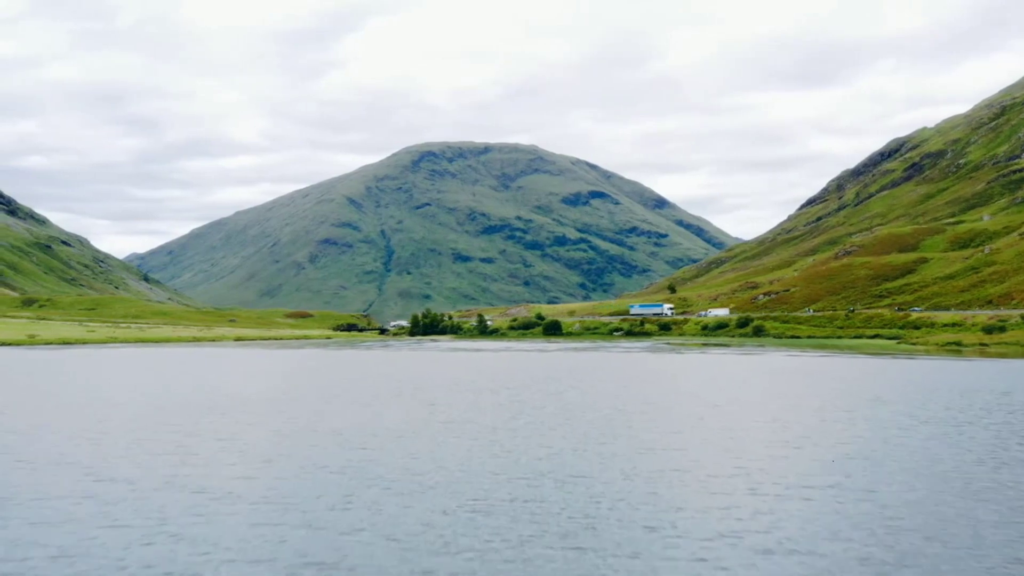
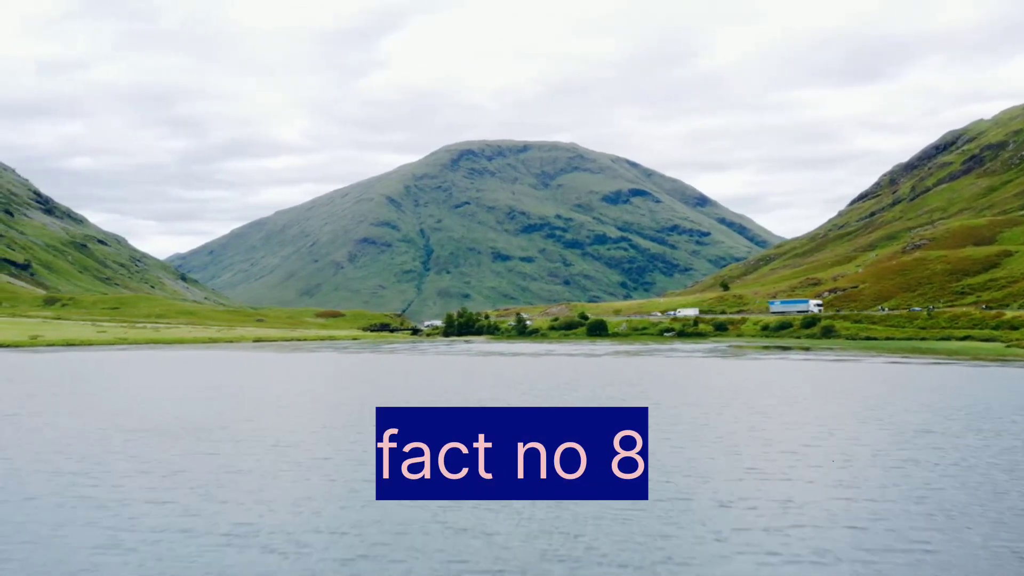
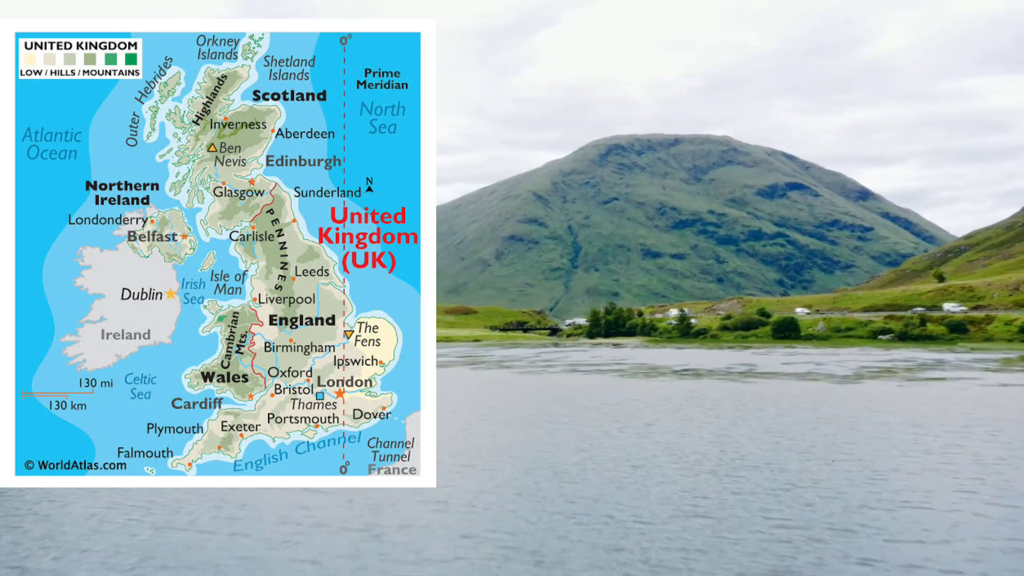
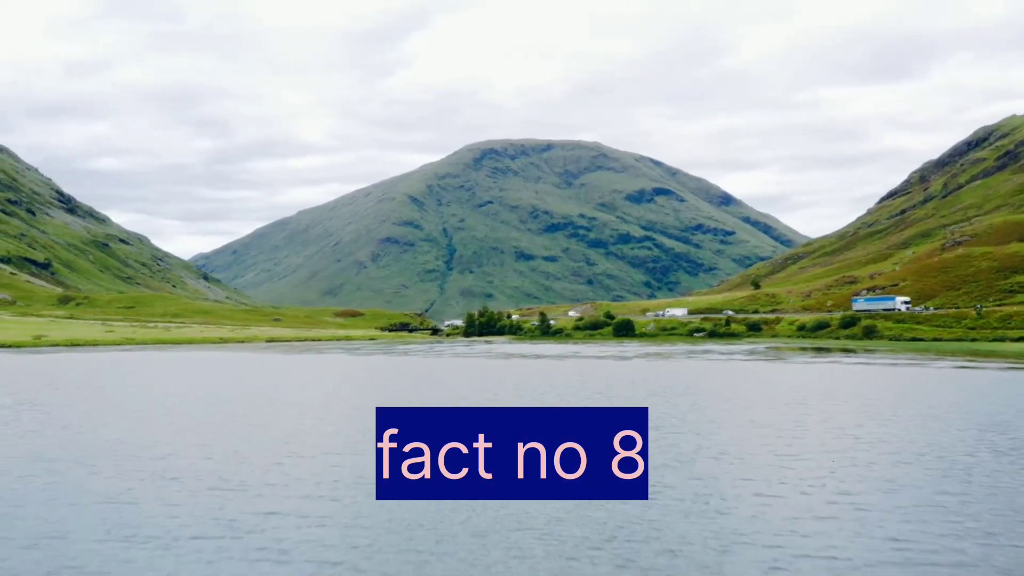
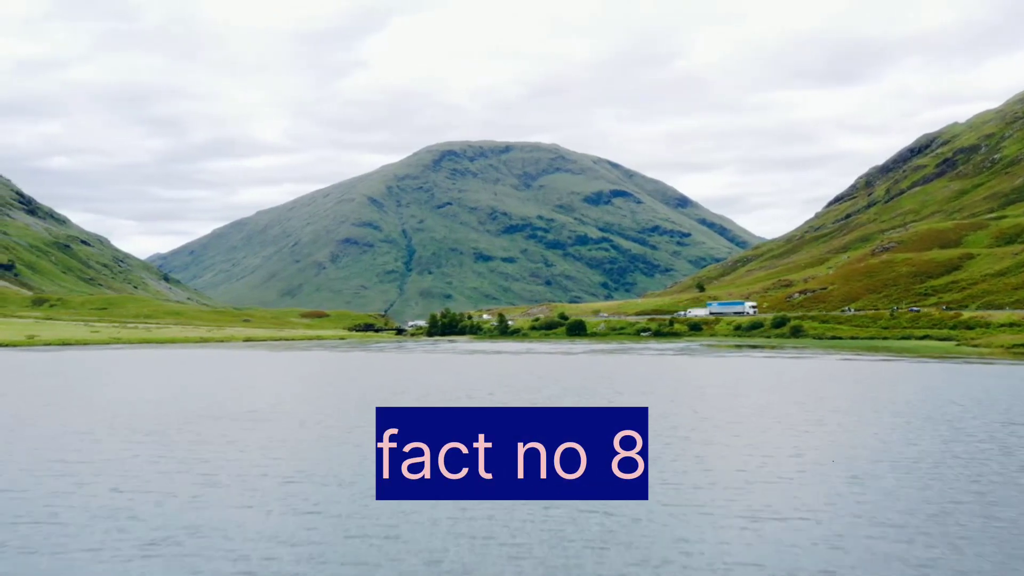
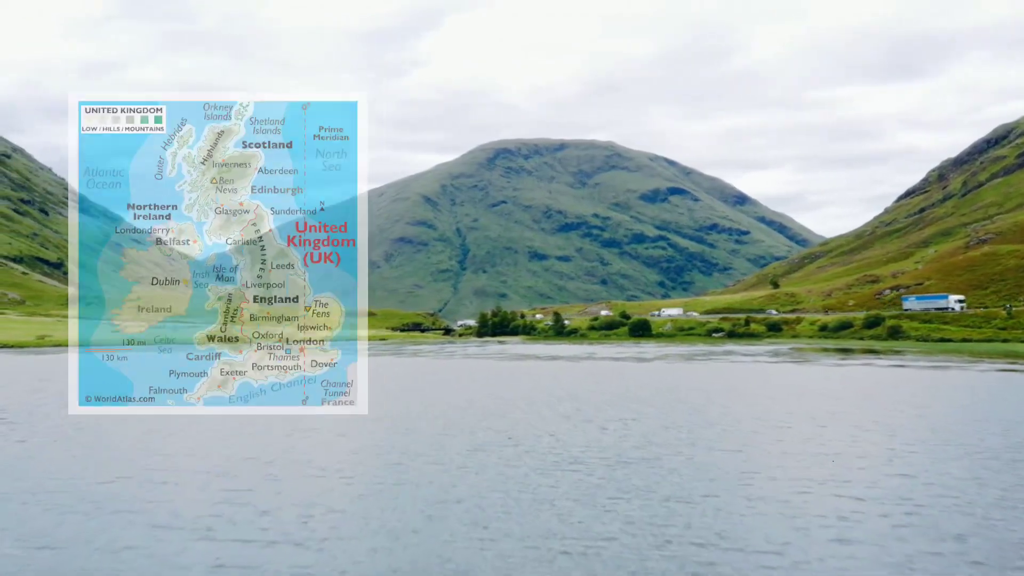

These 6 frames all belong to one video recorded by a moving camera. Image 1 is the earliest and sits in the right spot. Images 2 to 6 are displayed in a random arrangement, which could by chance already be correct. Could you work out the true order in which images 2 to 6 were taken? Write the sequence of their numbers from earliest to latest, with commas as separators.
5, 2, 4, 6, 3
